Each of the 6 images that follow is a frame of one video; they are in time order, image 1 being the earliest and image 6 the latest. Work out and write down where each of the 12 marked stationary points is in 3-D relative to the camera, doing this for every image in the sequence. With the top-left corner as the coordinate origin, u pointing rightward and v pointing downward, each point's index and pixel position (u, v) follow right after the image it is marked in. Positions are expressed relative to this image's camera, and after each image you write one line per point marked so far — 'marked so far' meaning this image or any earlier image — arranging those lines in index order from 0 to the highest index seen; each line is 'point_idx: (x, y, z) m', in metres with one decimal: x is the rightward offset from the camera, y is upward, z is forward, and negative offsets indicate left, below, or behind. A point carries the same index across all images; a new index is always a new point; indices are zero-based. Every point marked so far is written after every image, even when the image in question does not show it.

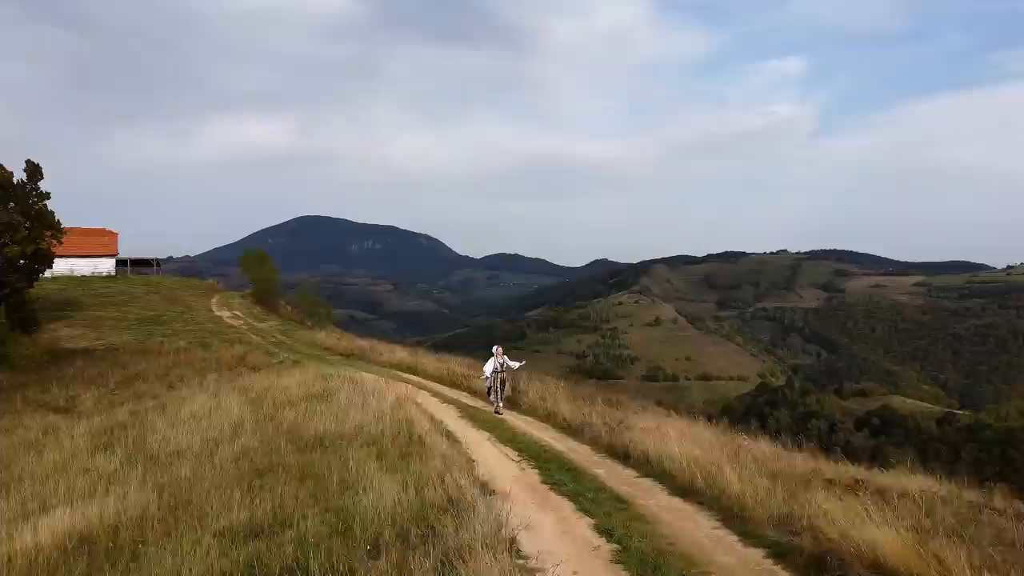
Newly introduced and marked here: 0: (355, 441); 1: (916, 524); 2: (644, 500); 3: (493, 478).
0: (-1.9, -1.8, +9.8) m
1: (+3.0, -1.6, +6.0) m
2: (+1.0, -1.6, +6.4) m
3: (-0.2, -1.7, +7.4) m
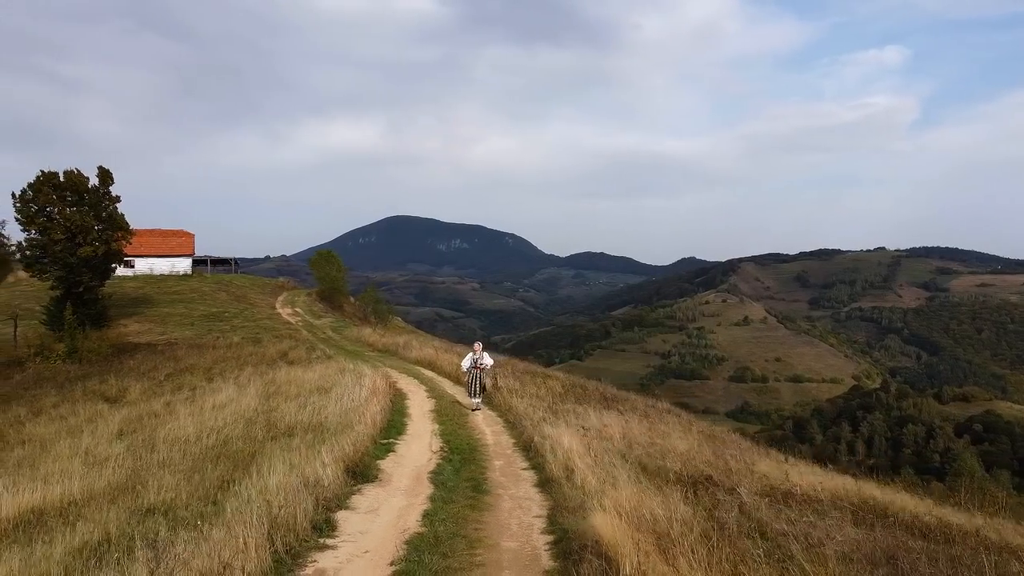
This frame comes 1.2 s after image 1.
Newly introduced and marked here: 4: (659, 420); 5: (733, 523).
0: (-2.6, -1.8, +10.4) m
1: (+1.8, -1.6, +6.0) m
2: (-0.1, -1.6, +6.7) m
3: (-1.2, -1.7, +7.8) m
4: (+2.4, -2.2, +13.2) m
5: (+1.3, -1.5, +5.0) m
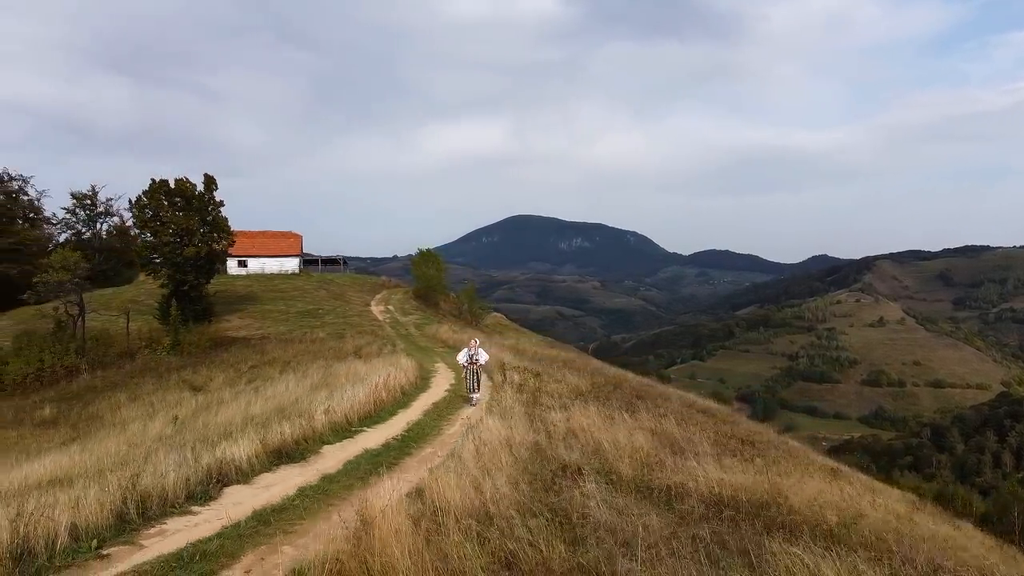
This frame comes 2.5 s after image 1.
0: (-3.0, -1.7, +11.3) m
1: (+0.7, -1.6, +6.3) m
2: (-1.0, -1.6, +7.2) m
3: (-1.9, -1.7, +8.5) m
4: (+2.5, -2.2, +13.3) m
5: (+0.1, -1.4, +5.4) m
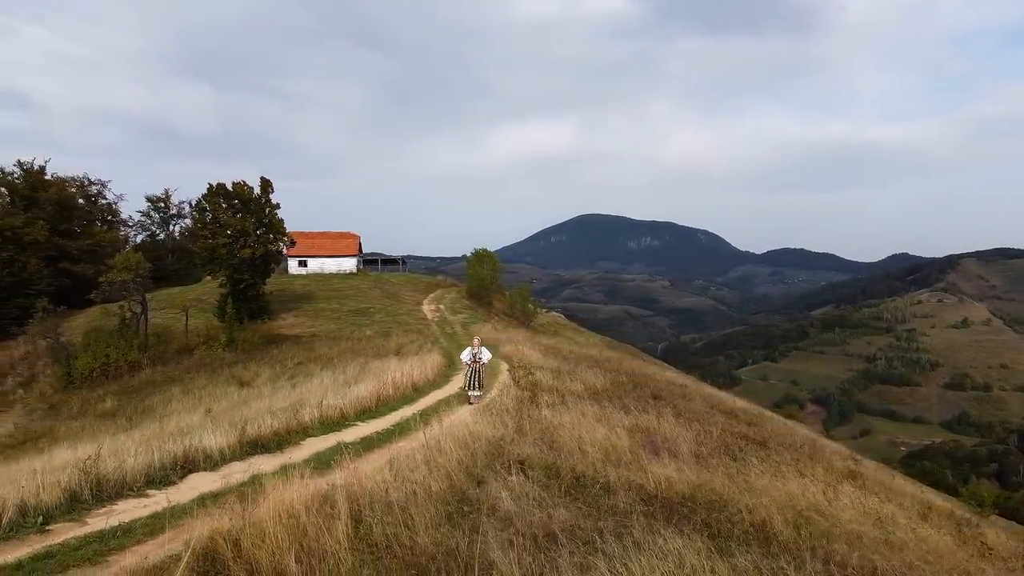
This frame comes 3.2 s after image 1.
0: (-3.1, -1.7, +11.8) m
1: (+0.2, -1.6, +6.5) m
2: (-1.5, -1.6, +7.6) m
3: (-2.2, -1.7, +9.0) m
4: (+2.5, -2.2, +13.4) m
5: (-0.5, -1.5, +5.7) m
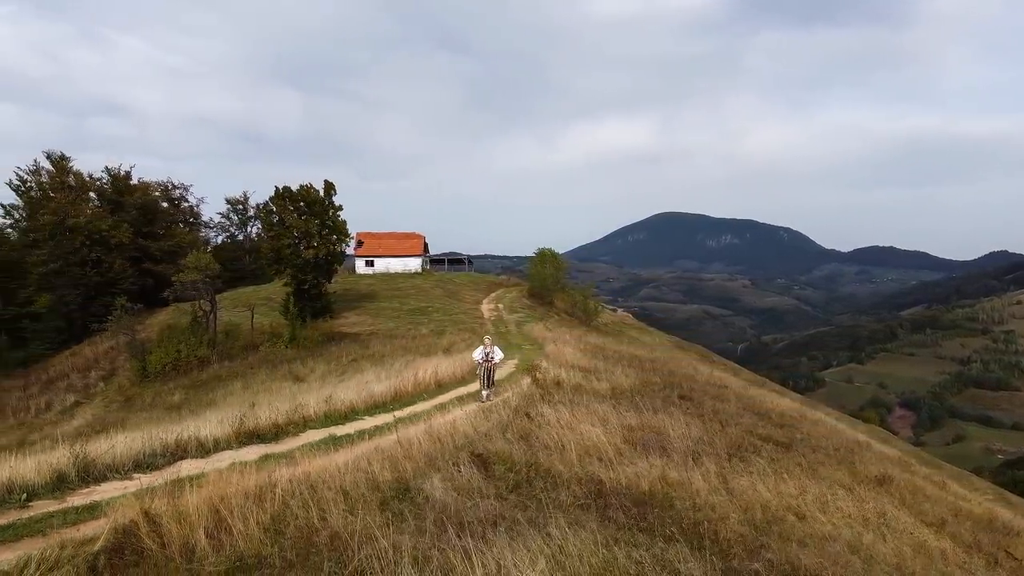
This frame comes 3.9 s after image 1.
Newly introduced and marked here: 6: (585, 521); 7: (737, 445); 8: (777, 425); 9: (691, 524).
0: (-3.0, -1.7, +12.5) m
1: (-0.2, -1.6, +6.8) m
2: (-1.8, -1.6, +8.1) m
3: (-2.4, -1.7, +9.5) m
4: (+2.8, -2.2, +13.5) m
5: (-1.0, -1.5, +6.1) m
6: (+0.5, -1.7, +5.9) m
7: (+3.5, -2.5, +13.0) m
8: (+5.7, -2.9, +17.5) m
9: (+1.4, -1.9, +6.5) m
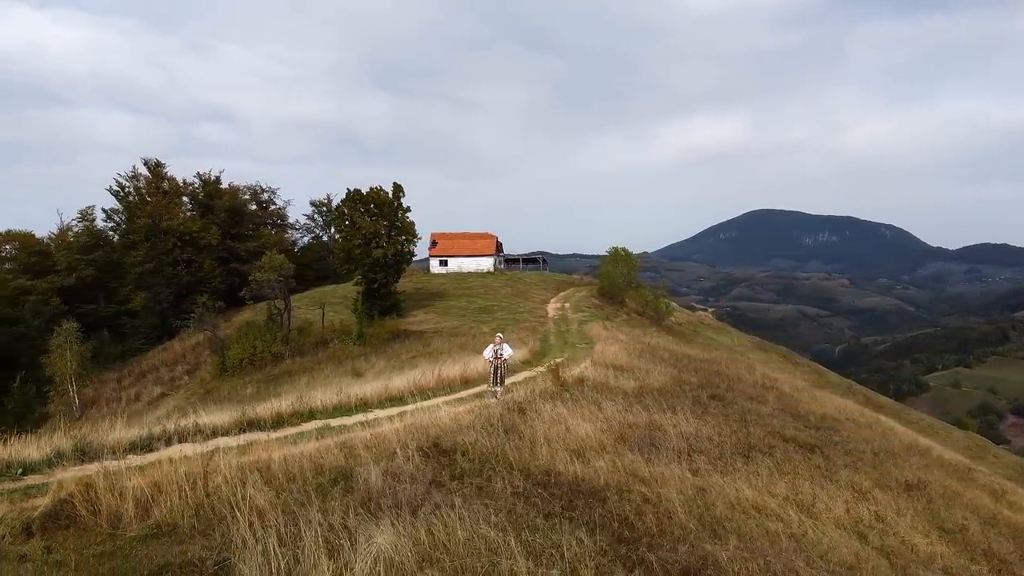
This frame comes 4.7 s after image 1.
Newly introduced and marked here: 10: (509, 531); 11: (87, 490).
0: (-2.8, -1.7, +13.2) m
1: (-0.7, -1.6, +7.3) m
2: (-2.1, -1.6, +8.7) m
3: (-2.6, -1.7, +10.2) m
4: (+3.0, -2.2, +13.5) m
5: (-1.5, -1.5, +6.6) m
6: (-0.1, -1.7, +6.3) m
7: (+3.7, -2.5, +12.9) m
8: (+6.3, -2.9, +17.2) m
9: (+0.9, -1.9, +6.8) m
10: (0.0, -1.7, +5.6) m
11: (-2.9, -1.4, +5.5) m
